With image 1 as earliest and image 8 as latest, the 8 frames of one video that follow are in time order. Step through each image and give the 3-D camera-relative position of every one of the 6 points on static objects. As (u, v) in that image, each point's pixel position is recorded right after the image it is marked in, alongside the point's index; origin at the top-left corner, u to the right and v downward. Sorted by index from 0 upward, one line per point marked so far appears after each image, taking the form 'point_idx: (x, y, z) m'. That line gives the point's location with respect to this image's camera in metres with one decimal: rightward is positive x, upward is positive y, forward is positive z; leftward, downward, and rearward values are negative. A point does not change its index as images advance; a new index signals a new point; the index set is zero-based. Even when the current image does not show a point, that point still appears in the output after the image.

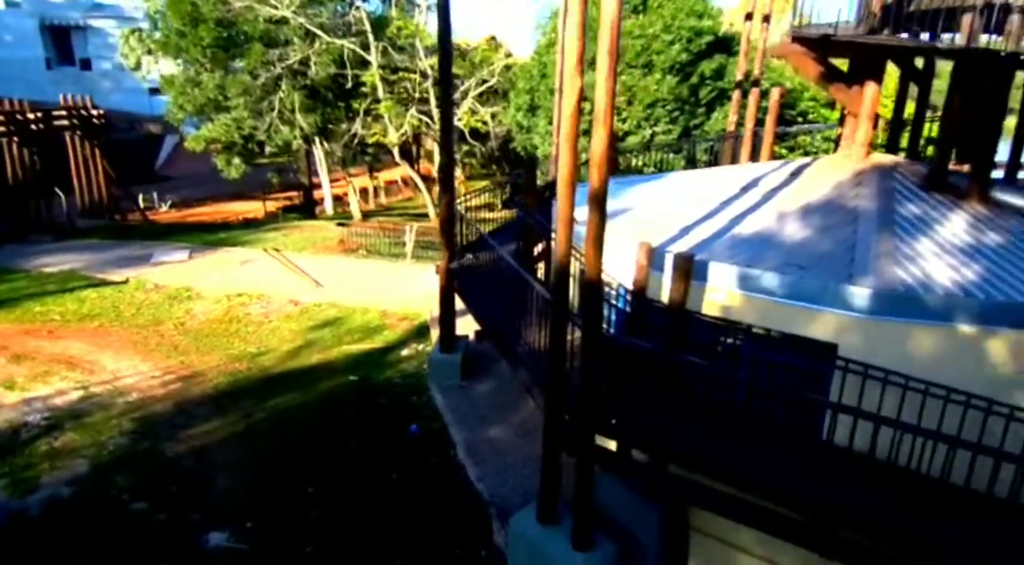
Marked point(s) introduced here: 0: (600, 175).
0: (+0.7, +0.8, +4.8) m
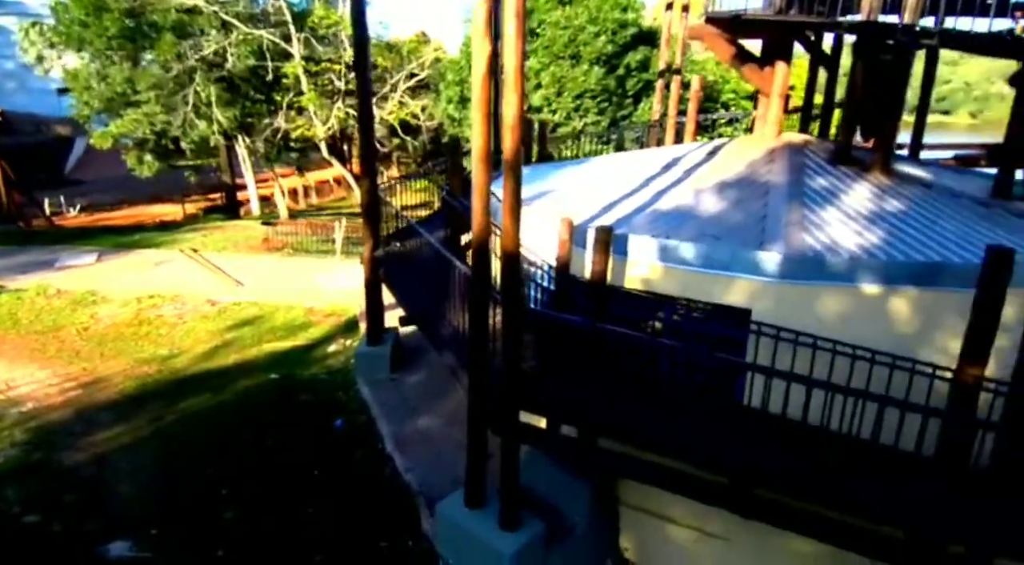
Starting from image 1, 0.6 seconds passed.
0: (0.0, +1.0, +4.6) m
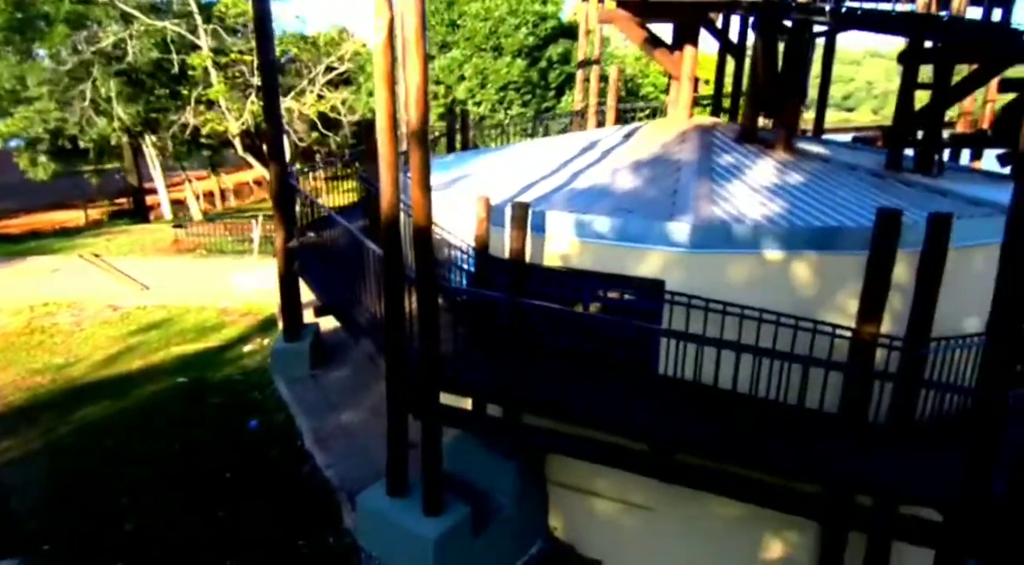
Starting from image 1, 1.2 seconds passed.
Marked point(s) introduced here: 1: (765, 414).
0: (-0.6, +1.2, +4.5) m
1: (+2.1, -1.1, +5.5) m
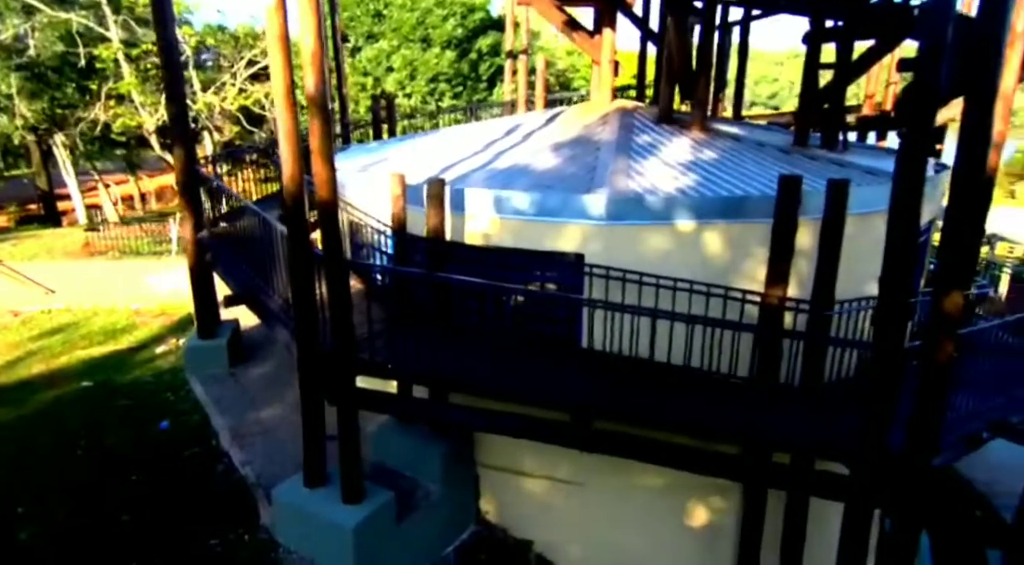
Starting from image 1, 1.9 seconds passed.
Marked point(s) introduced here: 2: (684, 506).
0: (-1.3, +1.4, +4.3) m
1: (+1.4, -0.9, +5.5) m
2: (+1.7, -2.2, +6.3) m
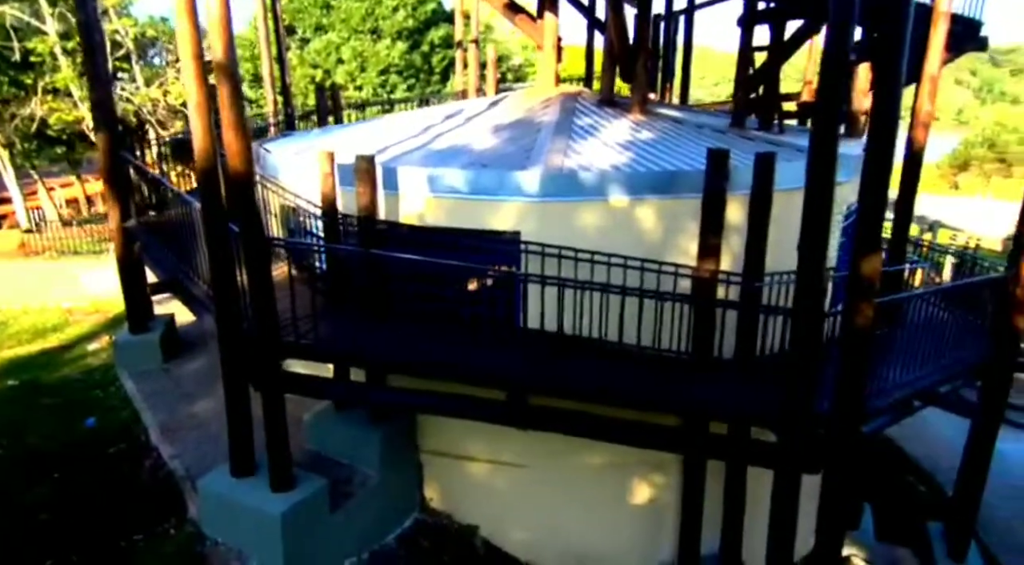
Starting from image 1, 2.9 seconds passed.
0: (-1.8, +1.5, +4.1) m
1: (+0.9, -0.7, +5.5) m
2: (+1.1, -2.0, +6.3) m
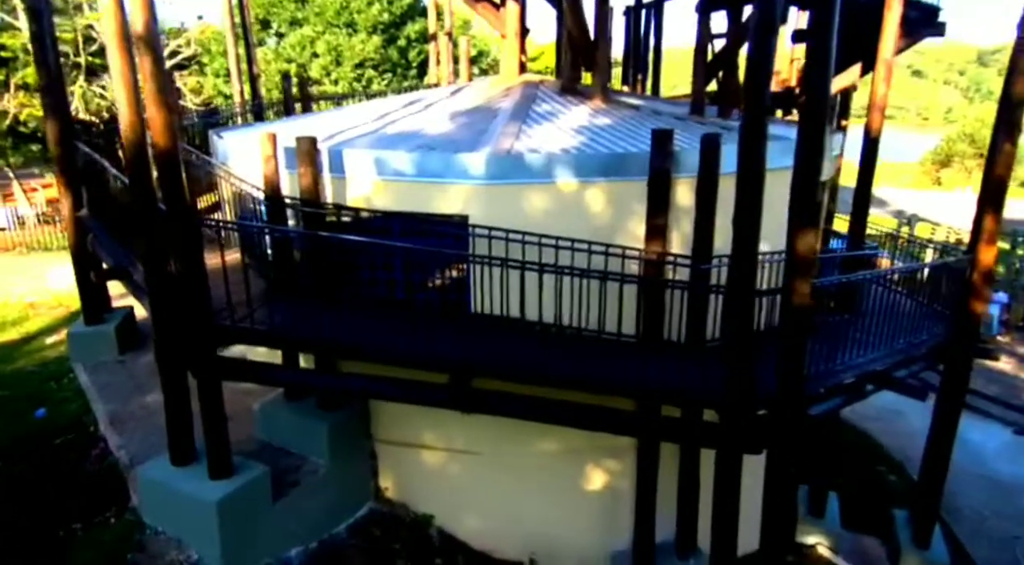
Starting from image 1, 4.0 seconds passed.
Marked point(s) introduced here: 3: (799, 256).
0: (-2.3, +1.7, +4.1) m
1: (+0.4, -0.5, +5.4) m
2: (+0.7, -1.8, +6.2) m
3: (+2.0, +0.2, +4.6) m
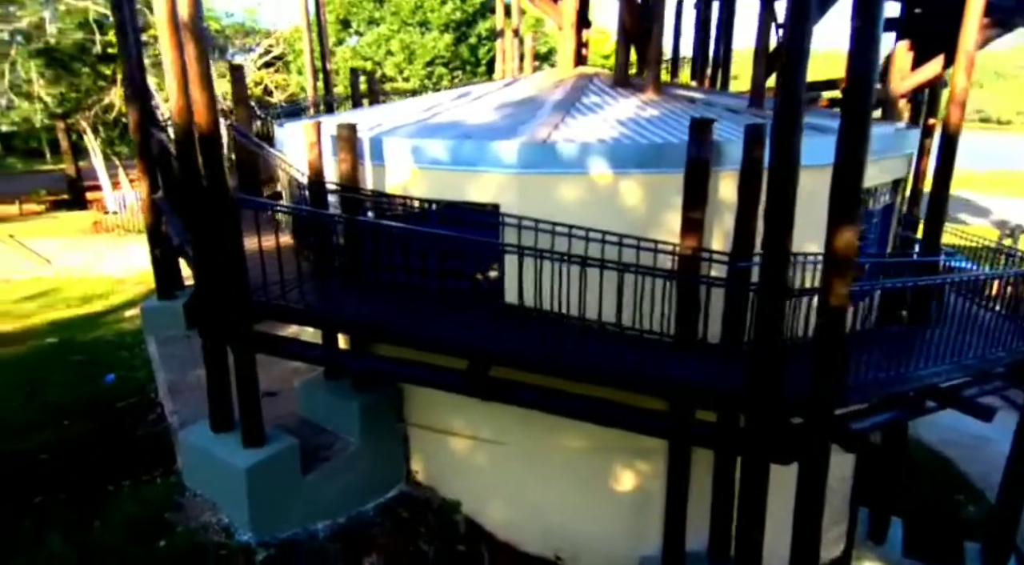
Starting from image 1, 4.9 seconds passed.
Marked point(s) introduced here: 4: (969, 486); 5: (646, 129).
0: (-2.1, +1.8, +4.3) m
1: (+0.7, -0.4, +5.3) m
2: (+0.9, -1.8, +6.1) m
3: (+2.2, +0.2, +4.3) m
4: (+6.6, -2.9, +9.4) m
5: (+1.3, +1.4, +6.1) m
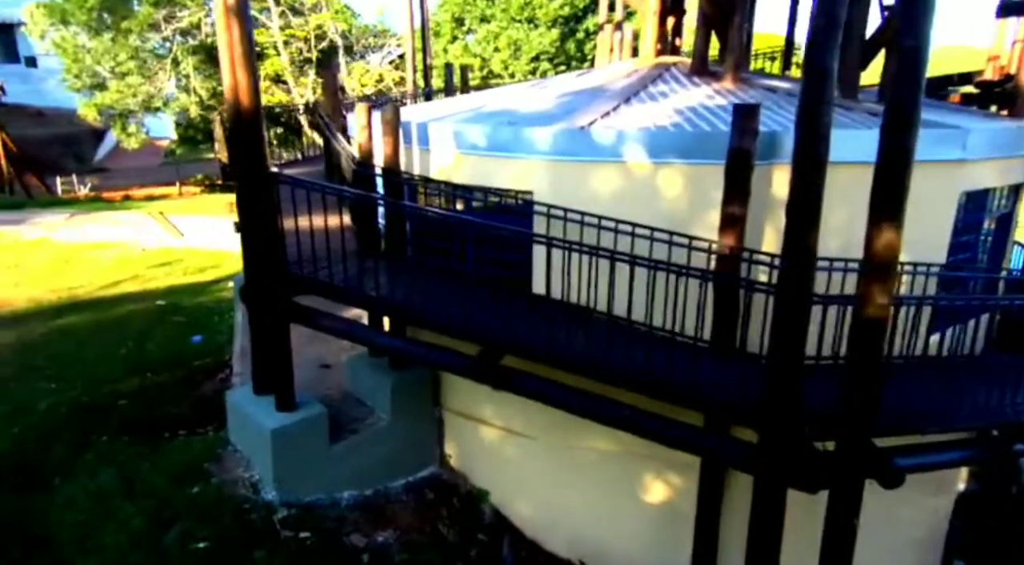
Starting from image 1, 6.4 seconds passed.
0: (-2.0, +2.1, +4.6) m
1: (+0.8, -0.4, +5.1) m
2: (+1.1, -1.7, +5.8) m
3: (+2.1, +0.2, +3.8) m
4: (+7.2, -3.3, +7.9) m
5: (+1.7, +1.4, +5.7) m
